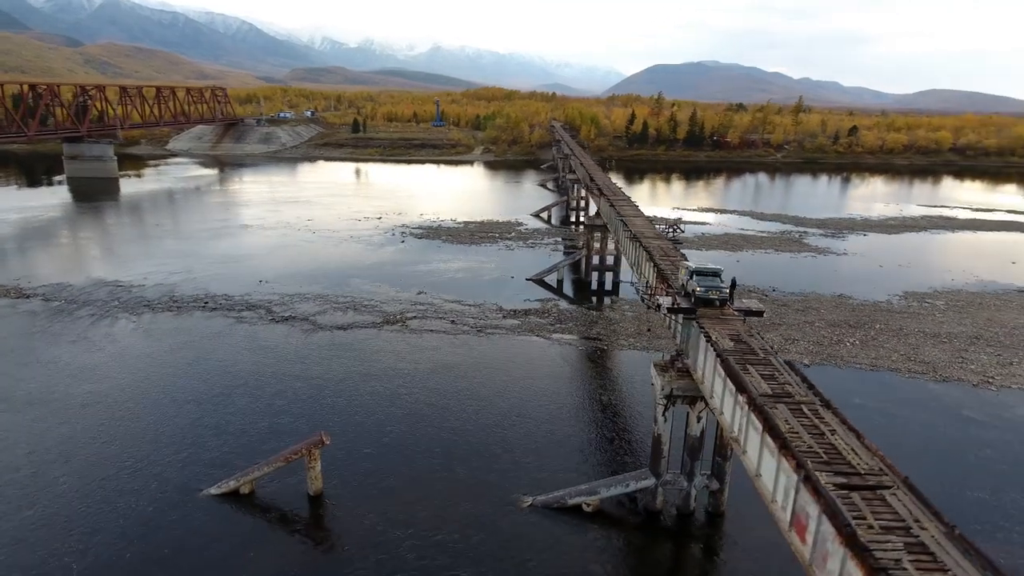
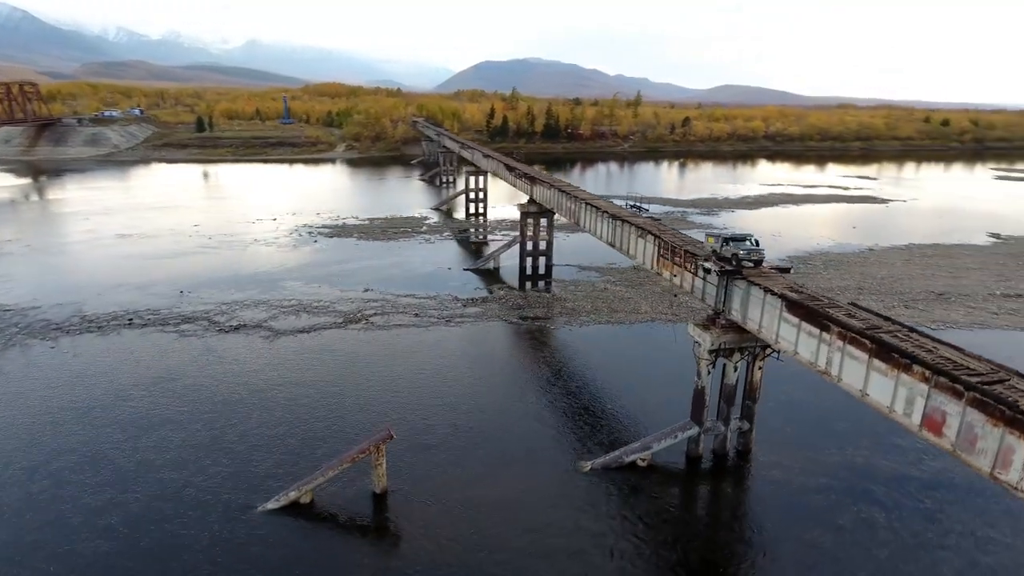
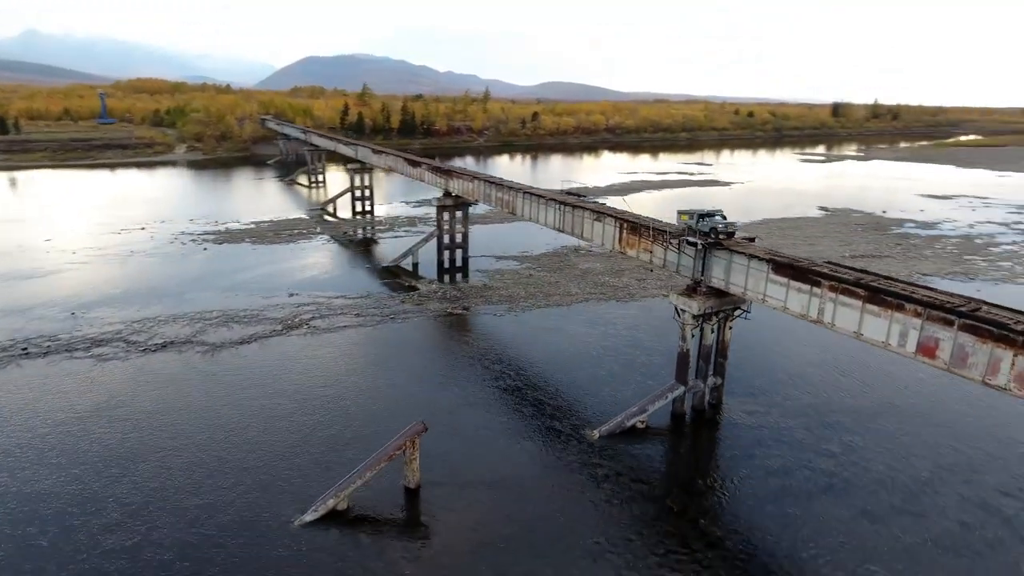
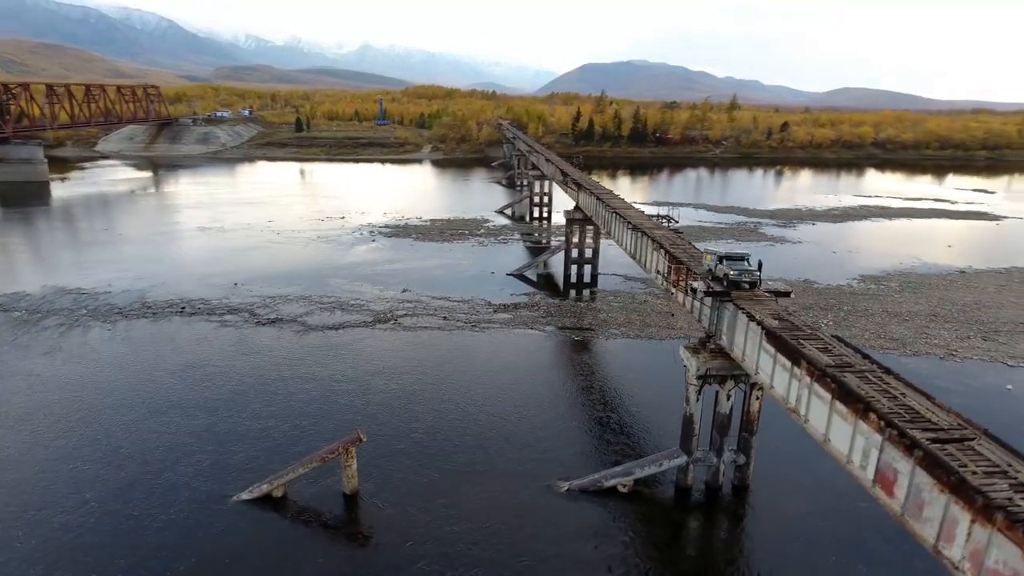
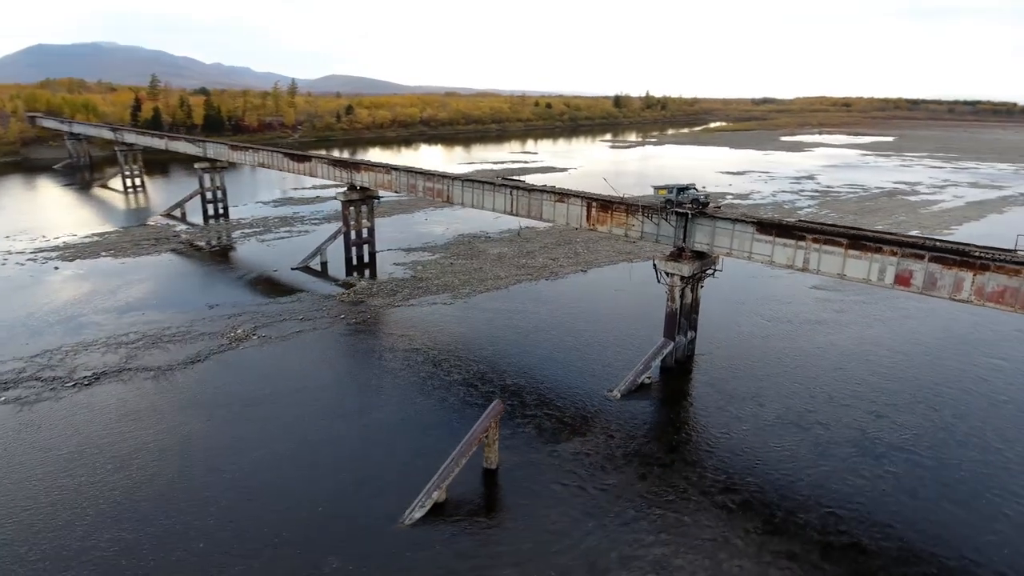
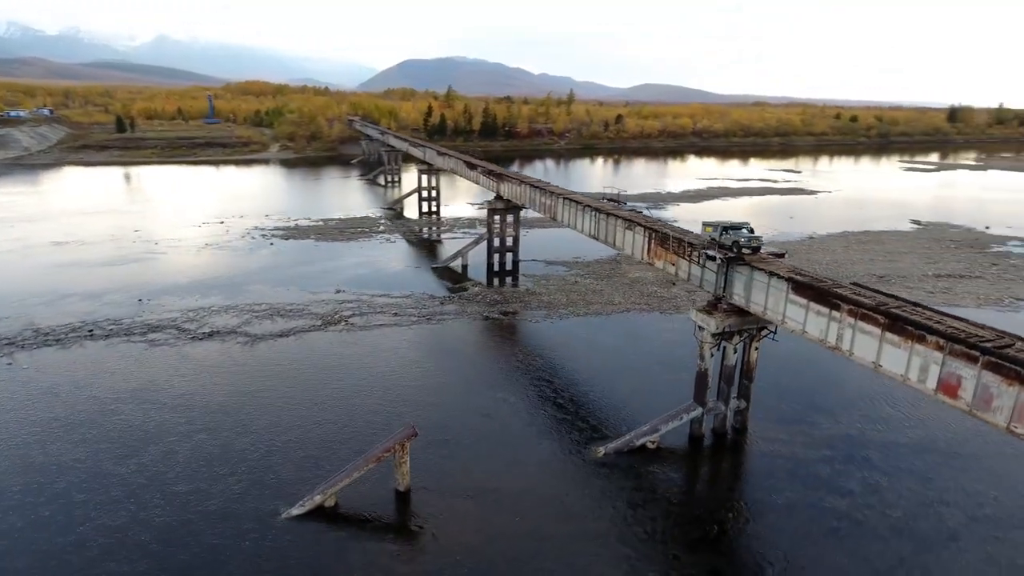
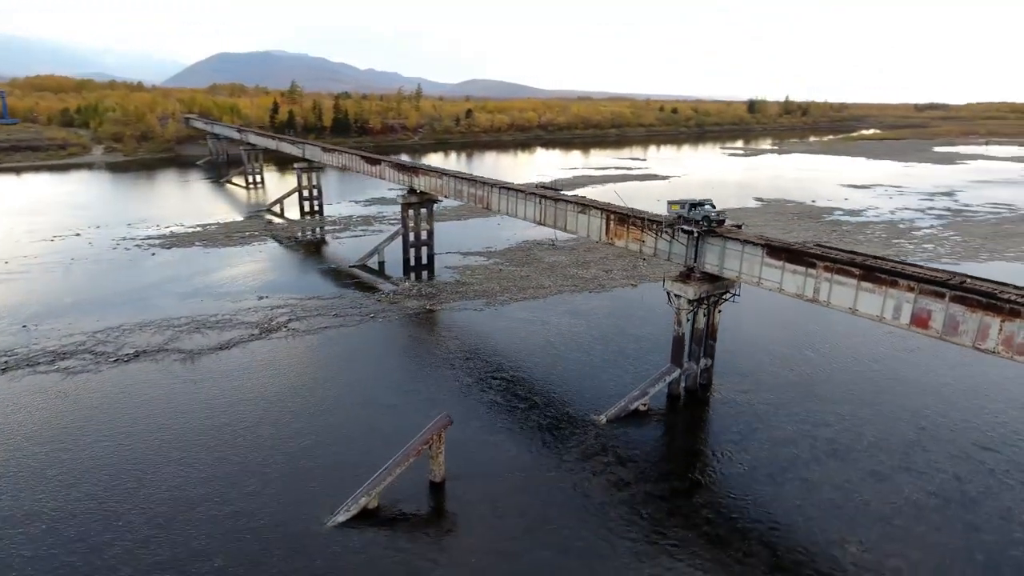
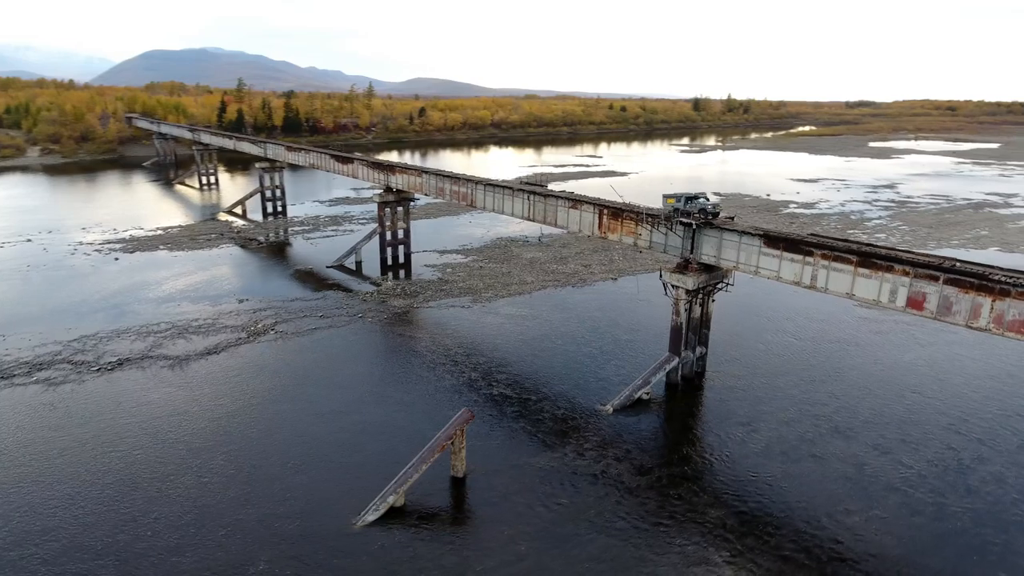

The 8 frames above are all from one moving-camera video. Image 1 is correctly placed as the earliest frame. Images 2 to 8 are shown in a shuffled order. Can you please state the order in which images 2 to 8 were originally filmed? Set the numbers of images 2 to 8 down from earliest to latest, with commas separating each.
4, 2, 6, 3, 7, 8, 5
